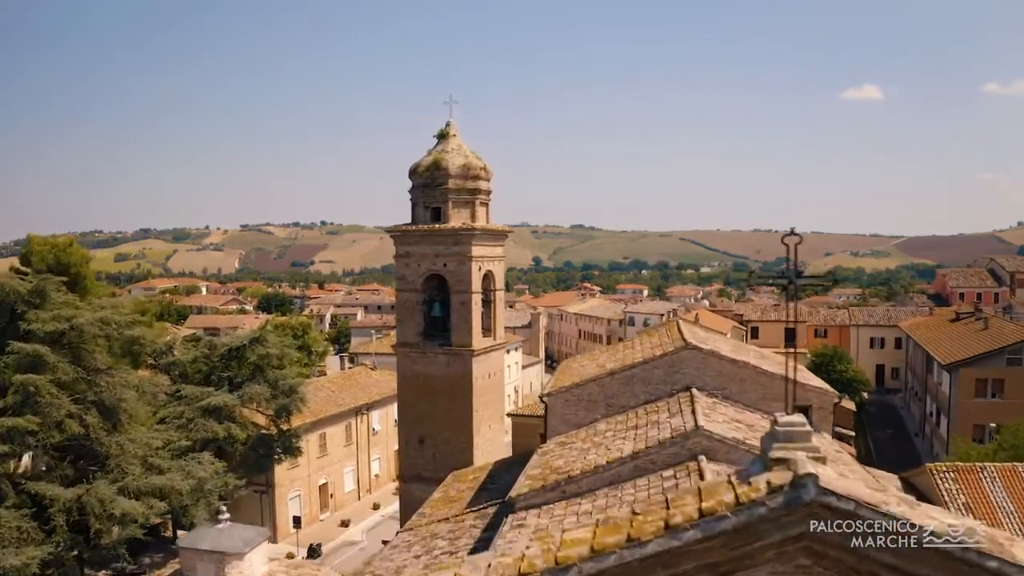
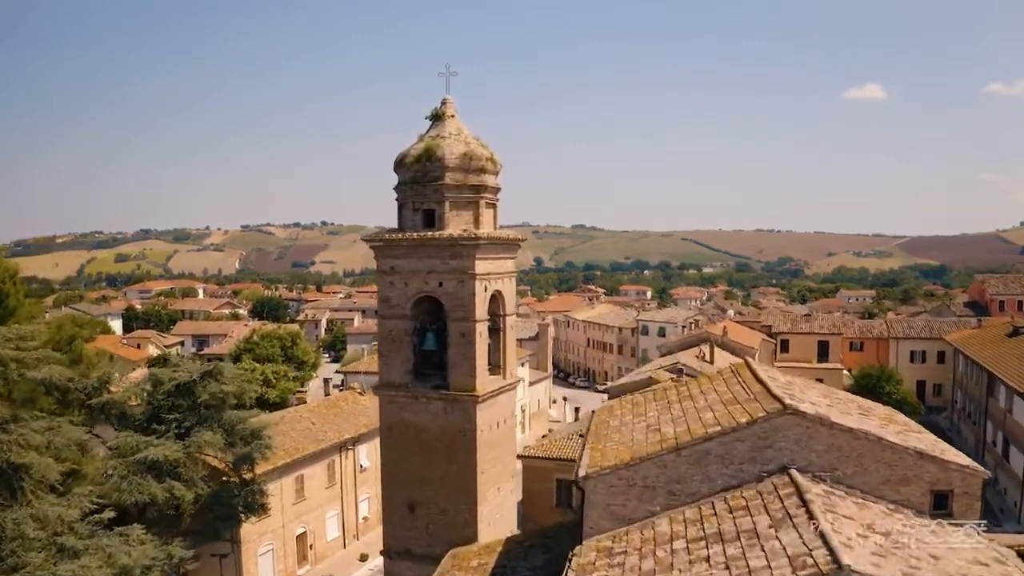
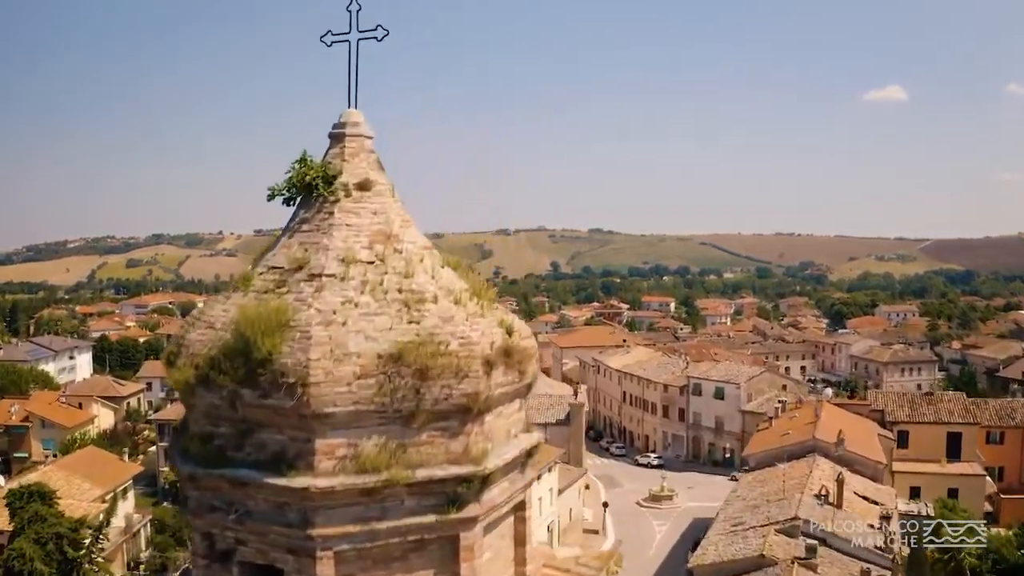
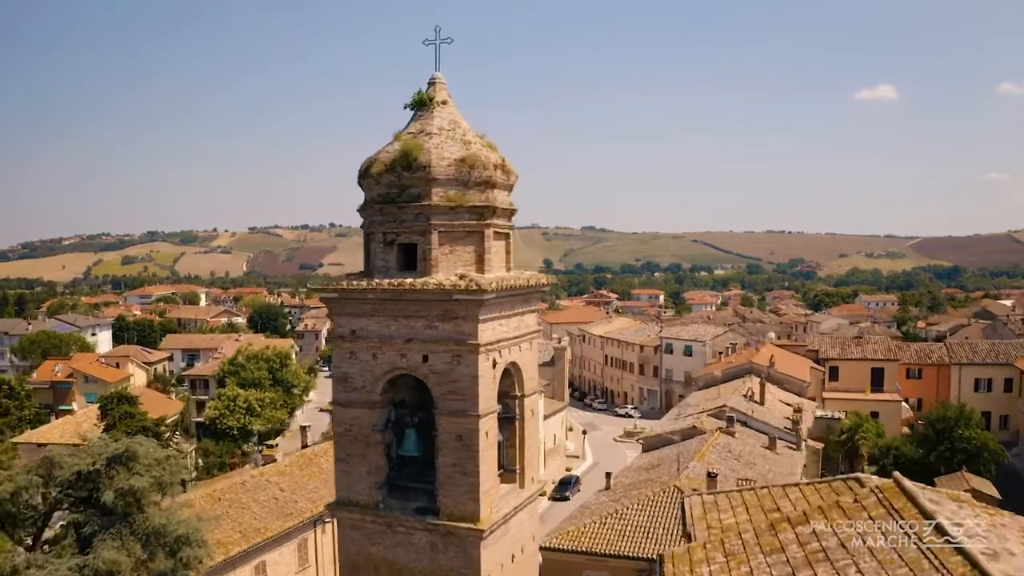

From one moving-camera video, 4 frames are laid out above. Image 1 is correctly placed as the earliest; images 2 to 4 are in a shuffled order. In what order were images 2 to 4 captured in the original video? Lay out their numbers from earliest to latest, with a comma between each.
2, 4, 3
